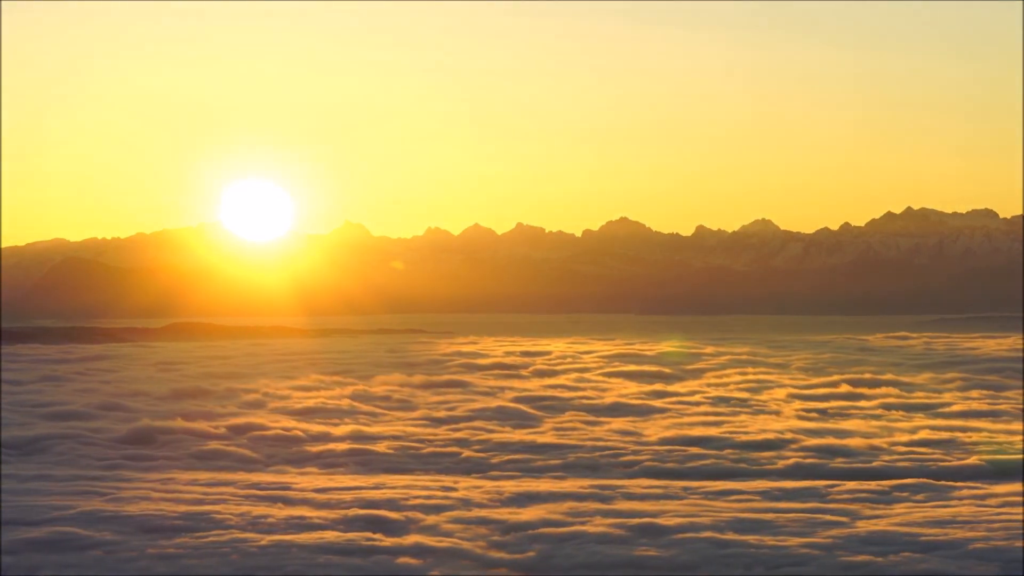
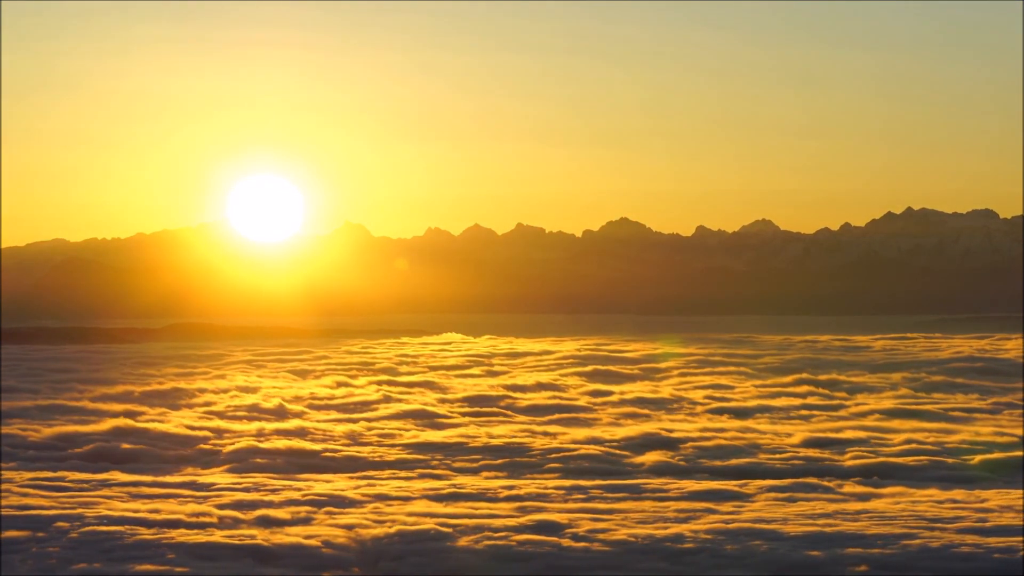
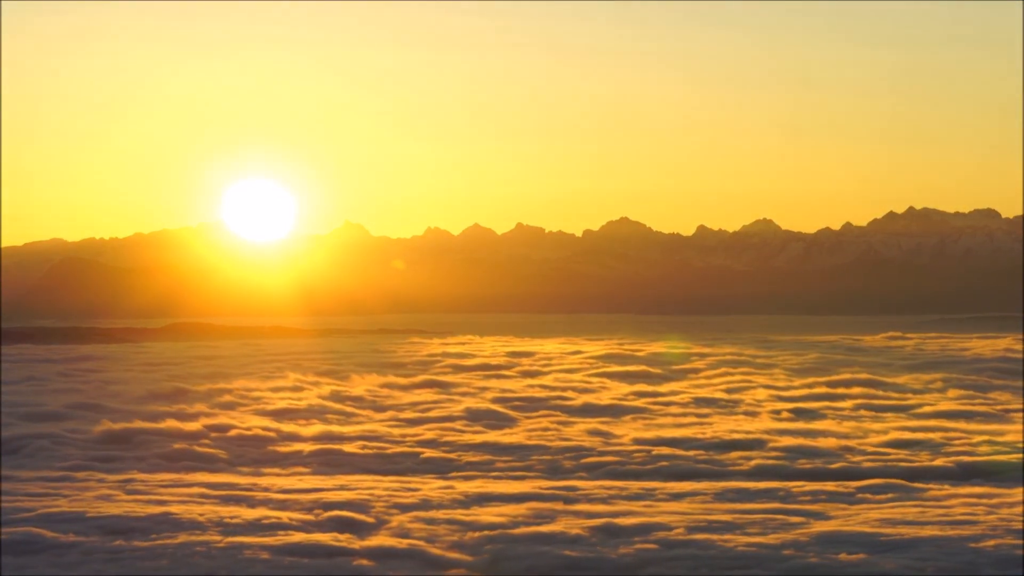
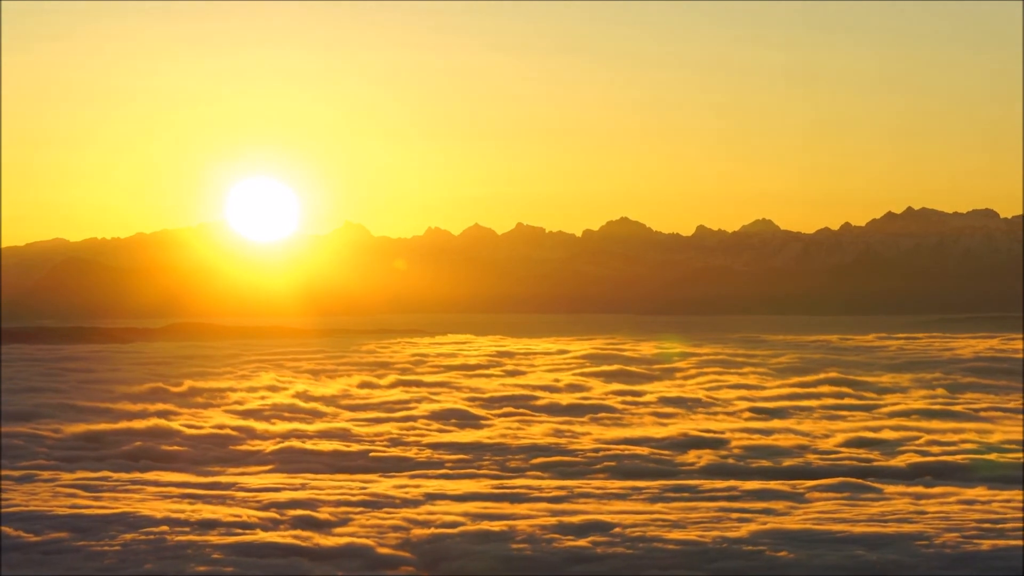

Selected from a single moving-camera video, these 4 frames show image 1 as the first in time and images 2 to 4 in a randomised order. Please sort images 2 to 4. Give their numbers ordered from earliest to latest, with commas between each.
3, 4, 2
